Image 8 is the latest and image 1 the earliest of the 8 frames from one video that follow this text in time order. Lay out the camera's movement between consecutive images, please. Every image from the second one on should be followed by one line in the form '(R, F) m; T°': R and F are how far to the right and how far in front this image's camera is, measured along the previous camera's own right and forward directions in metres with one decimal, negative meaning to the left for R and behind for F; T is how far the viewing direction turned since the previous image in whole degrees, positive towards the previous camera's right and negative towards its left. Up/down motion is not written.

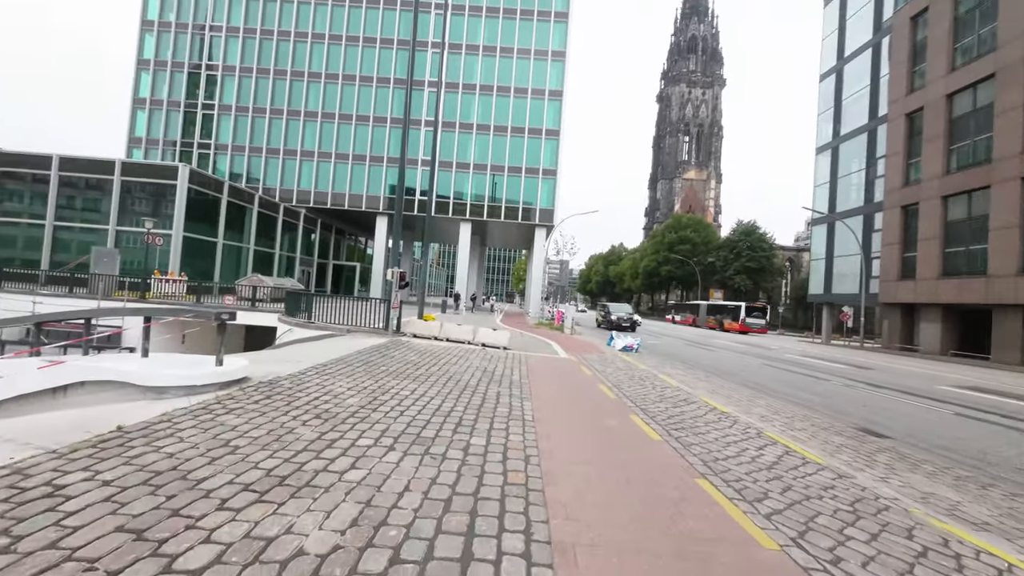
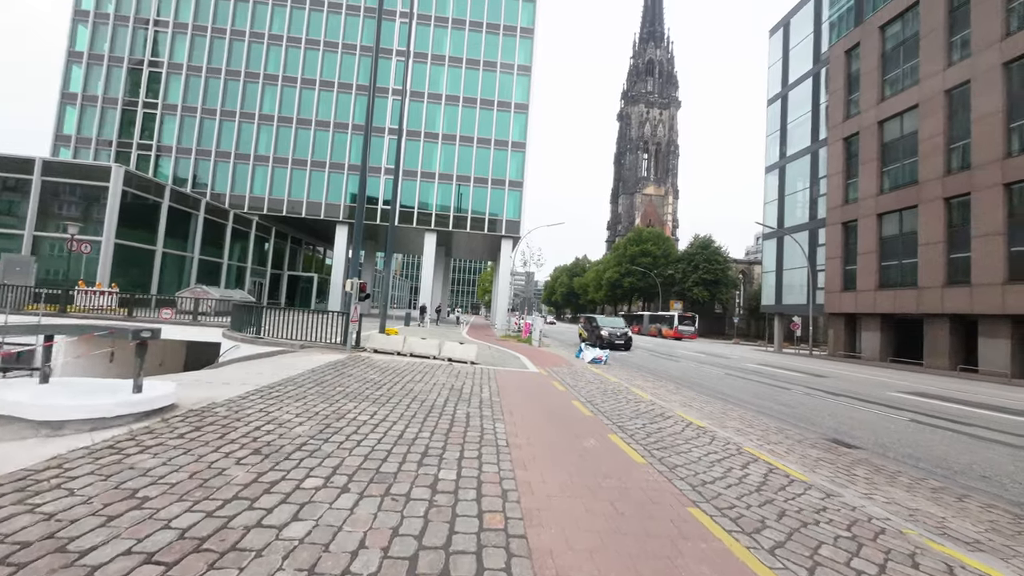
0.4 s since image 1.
(-0.1, +0.4) m; +5°
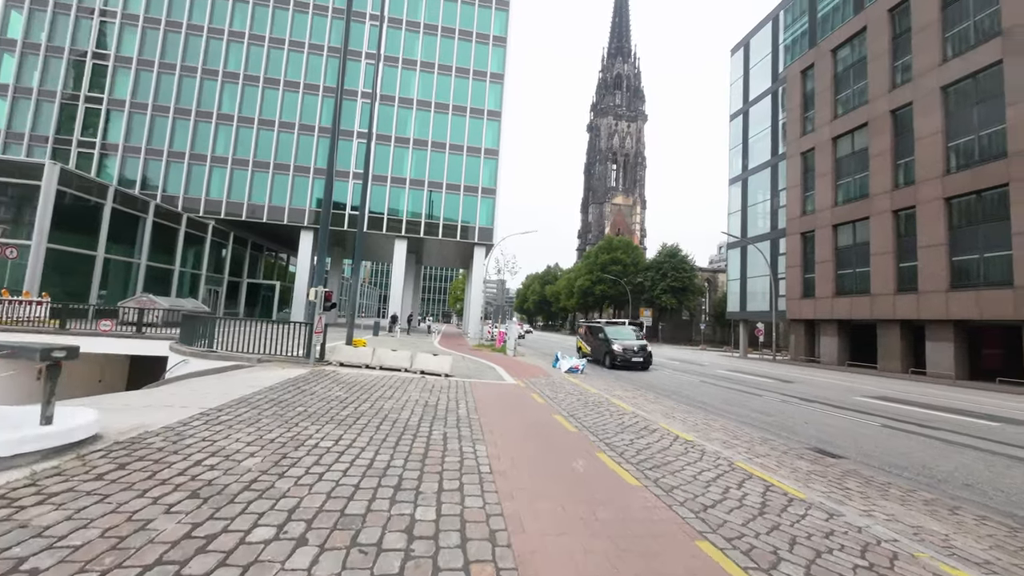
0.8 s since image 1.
(-0.1, +0.4) m; +4°
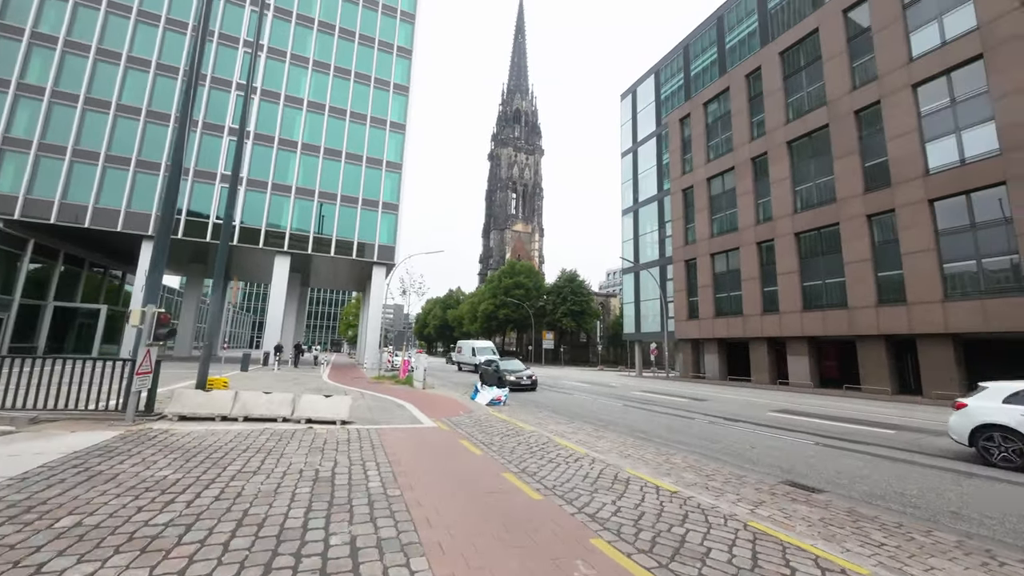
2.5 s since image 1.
(-0.4, +1.7) m; +15°
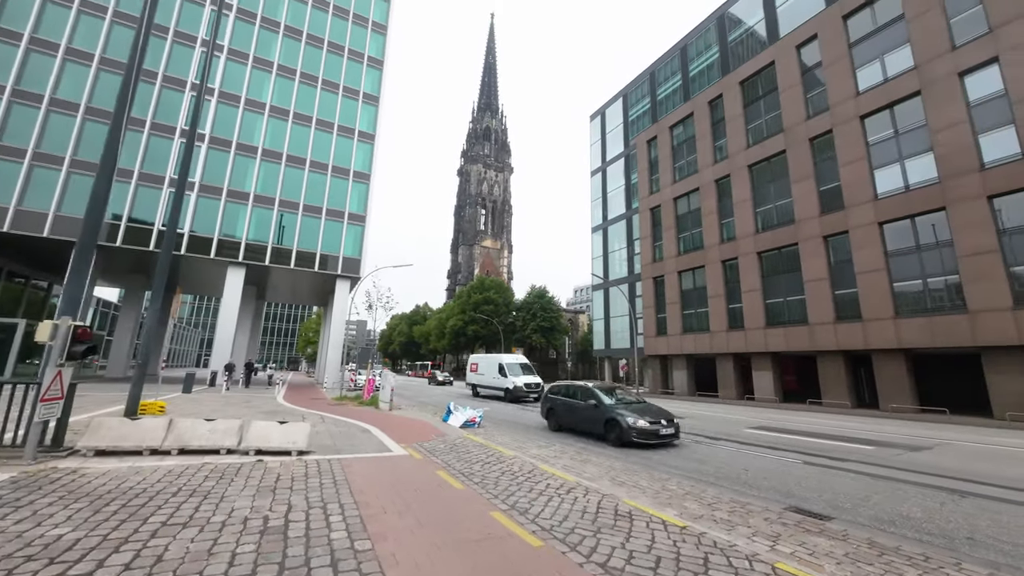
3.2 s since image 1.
(-0.3, +0.6) m; +5°
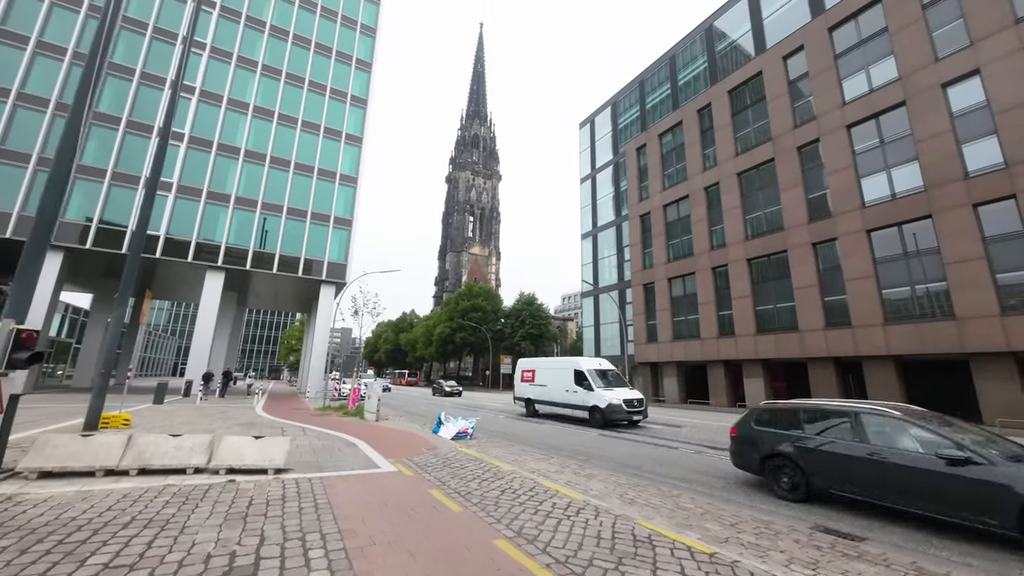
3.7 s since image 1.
(-0.2, +0.5) m; +2°
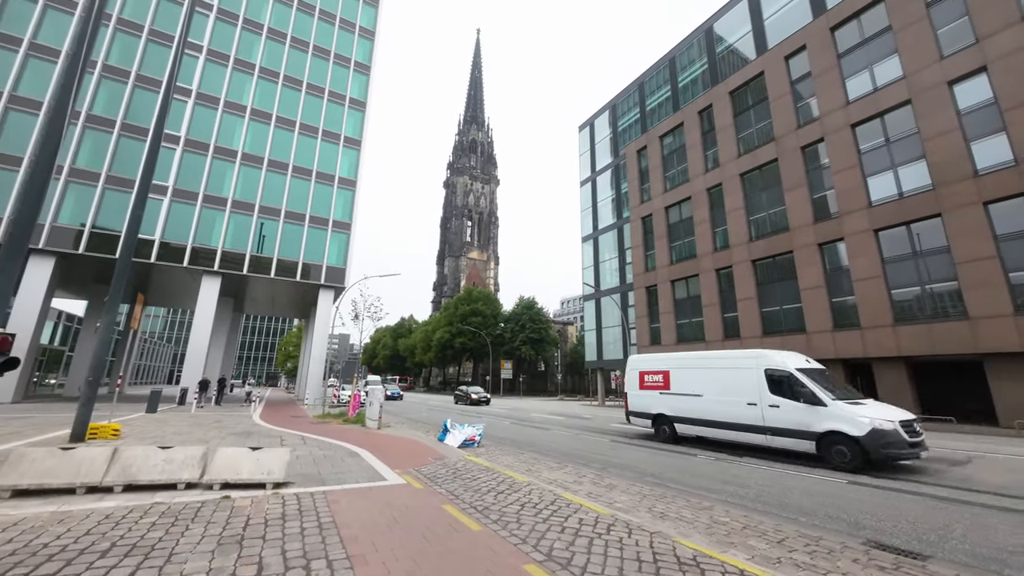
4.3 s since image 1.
(-0.3, +0.4) m; 0°
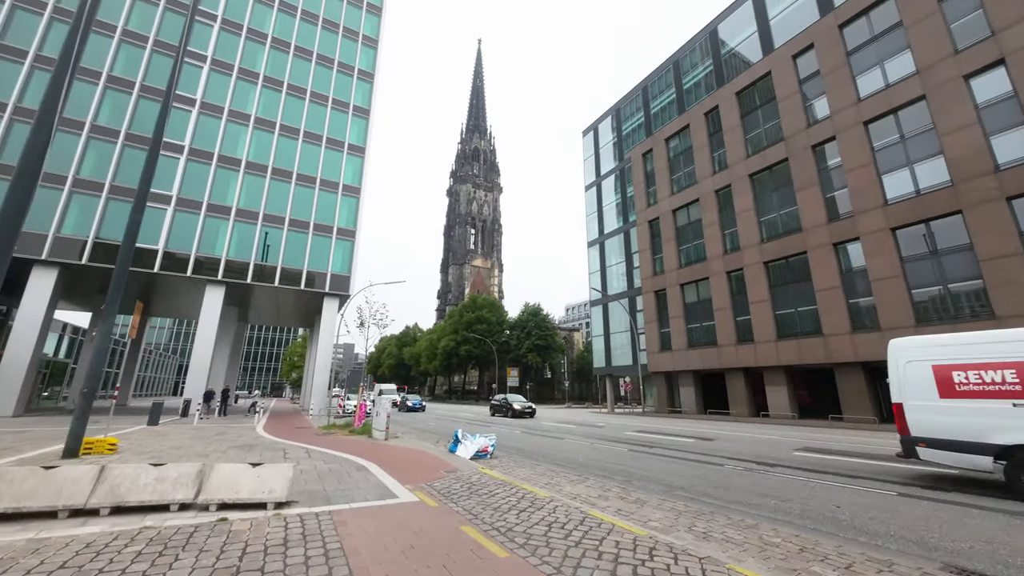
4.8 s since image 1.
(-0.2, +0.4) m; -1°
